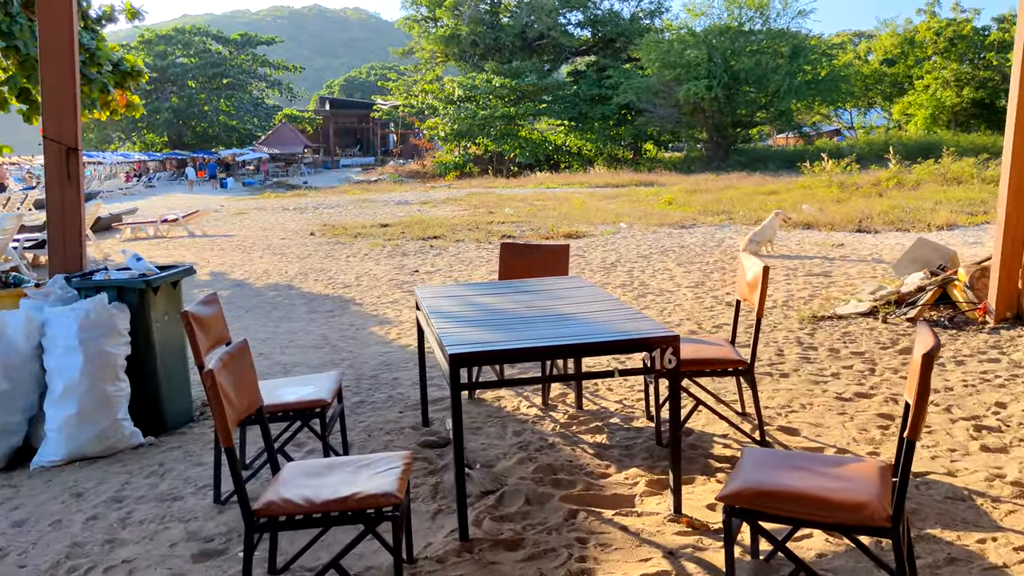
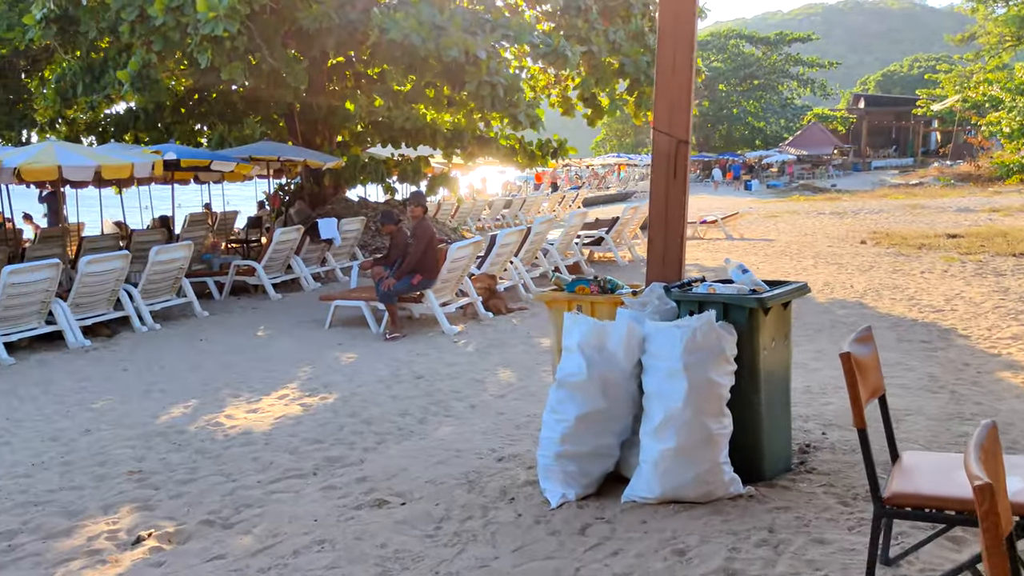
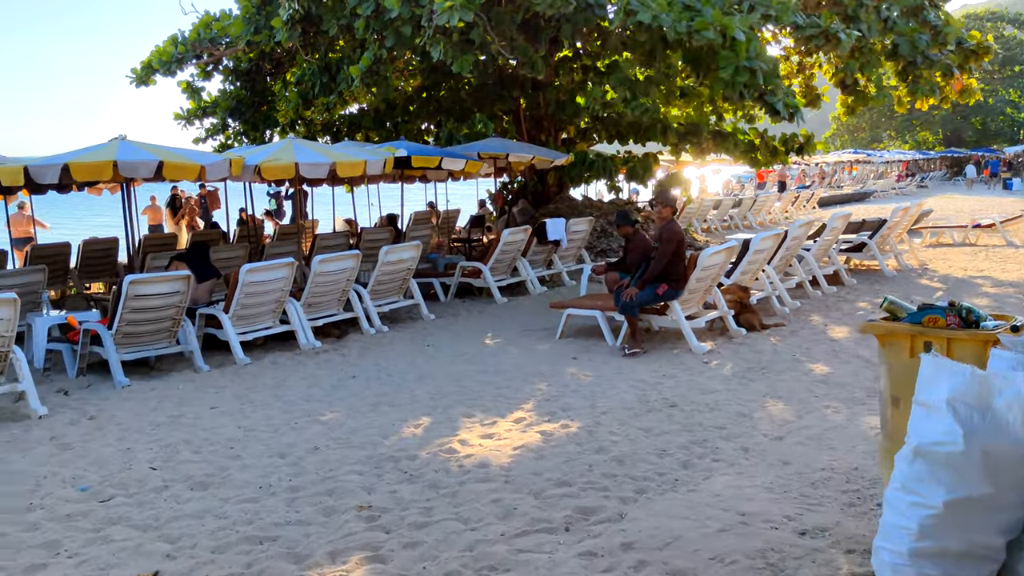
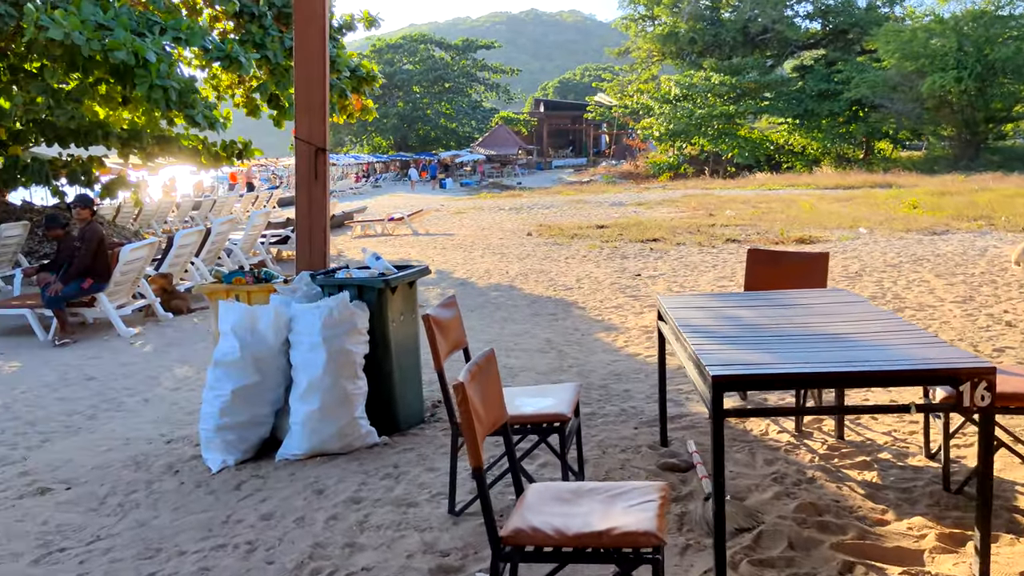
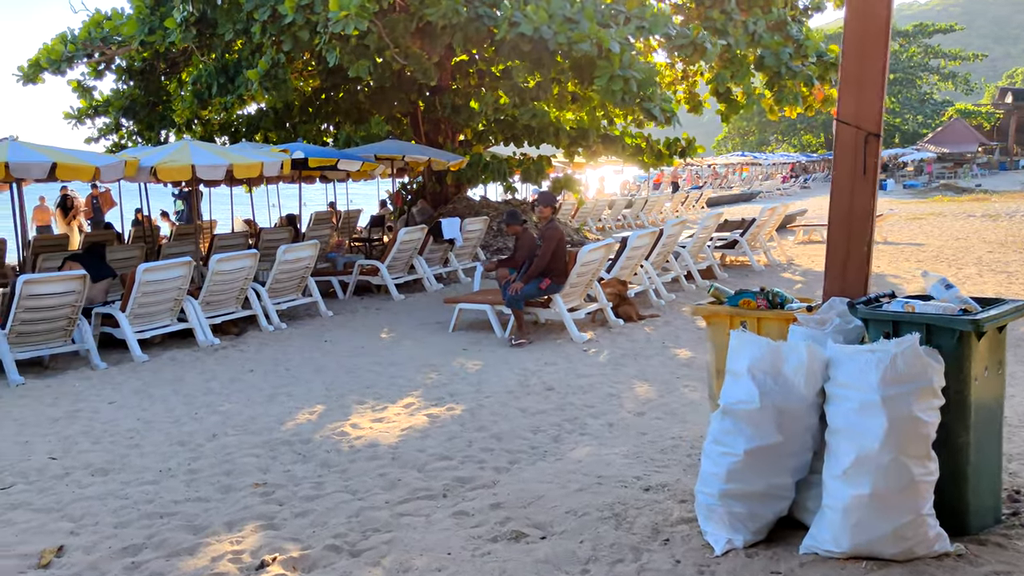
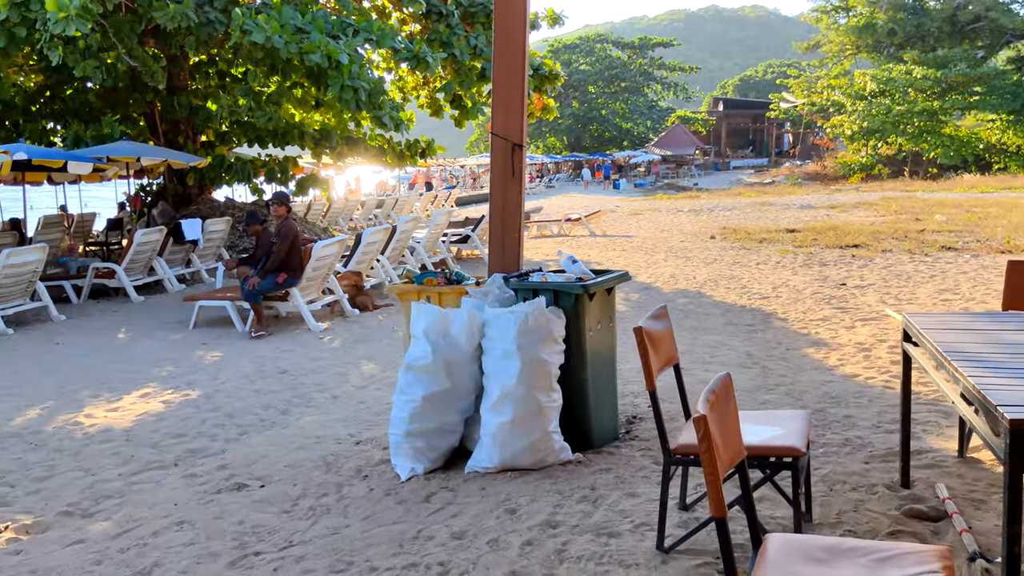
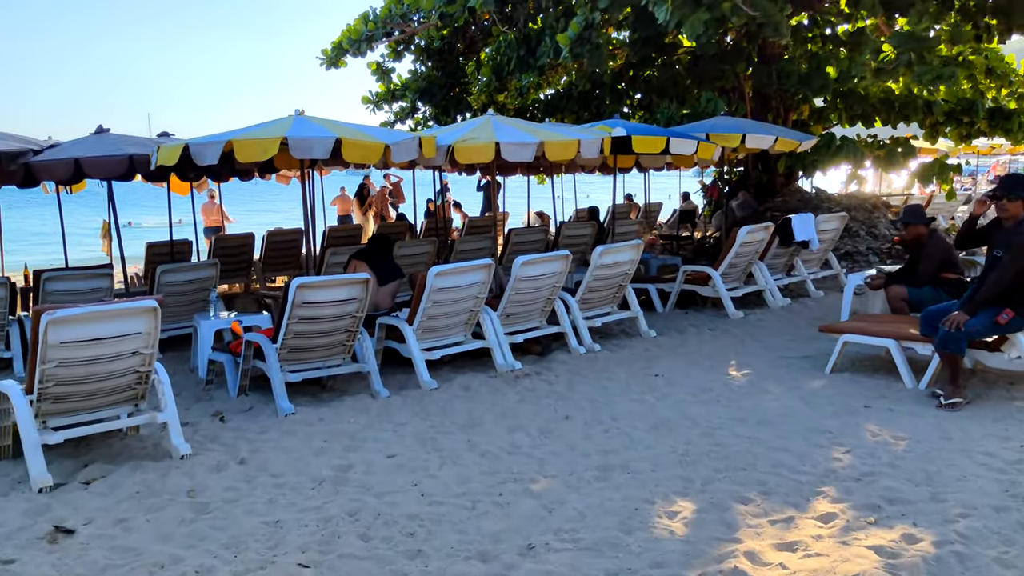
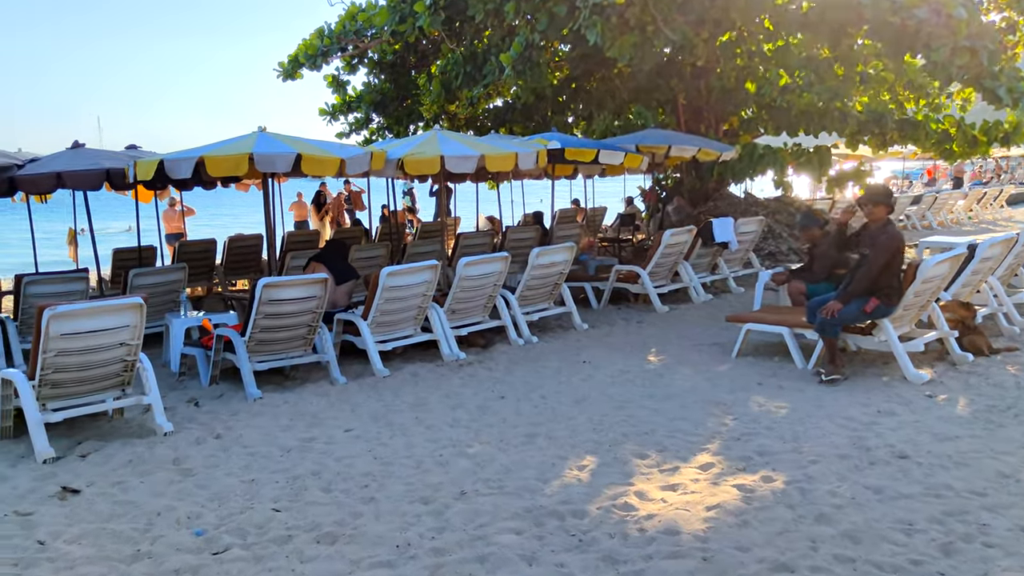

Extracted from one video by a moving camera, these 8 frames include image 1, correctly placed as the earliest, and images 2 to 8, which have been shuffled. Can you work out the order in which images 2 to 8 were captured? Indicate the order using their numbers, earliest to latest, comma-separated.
4, 6, 2, 5, 3, 8, 7
